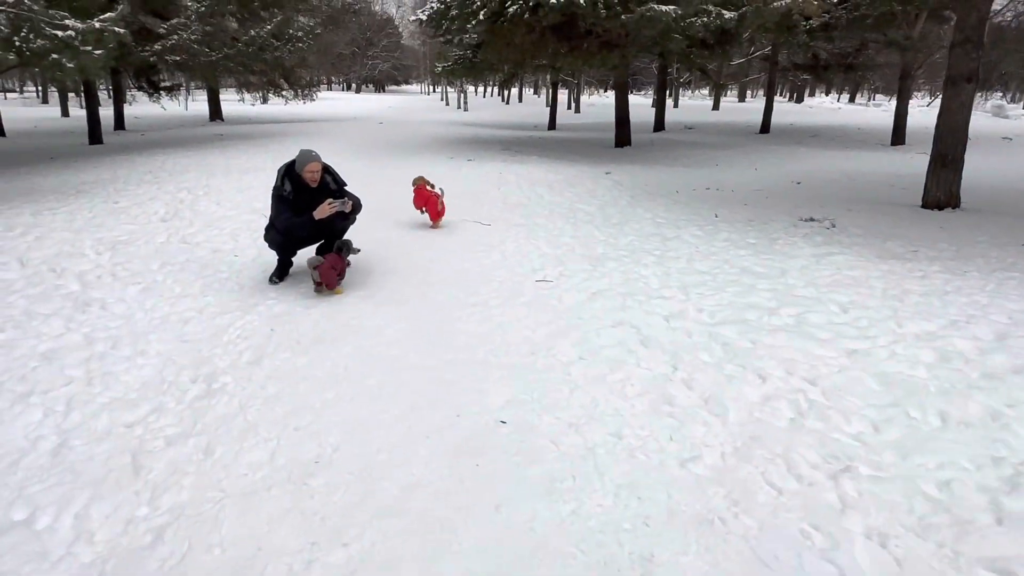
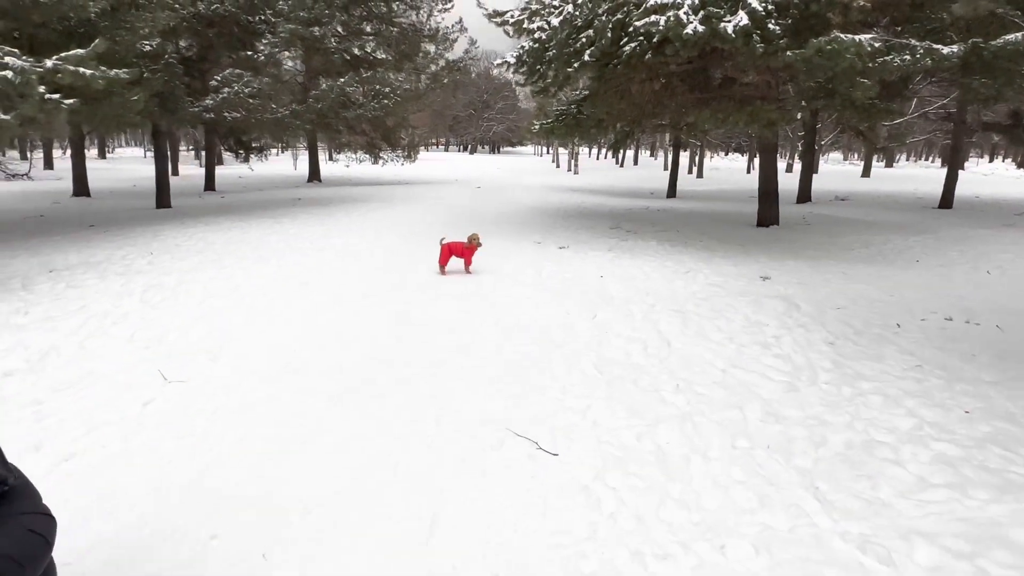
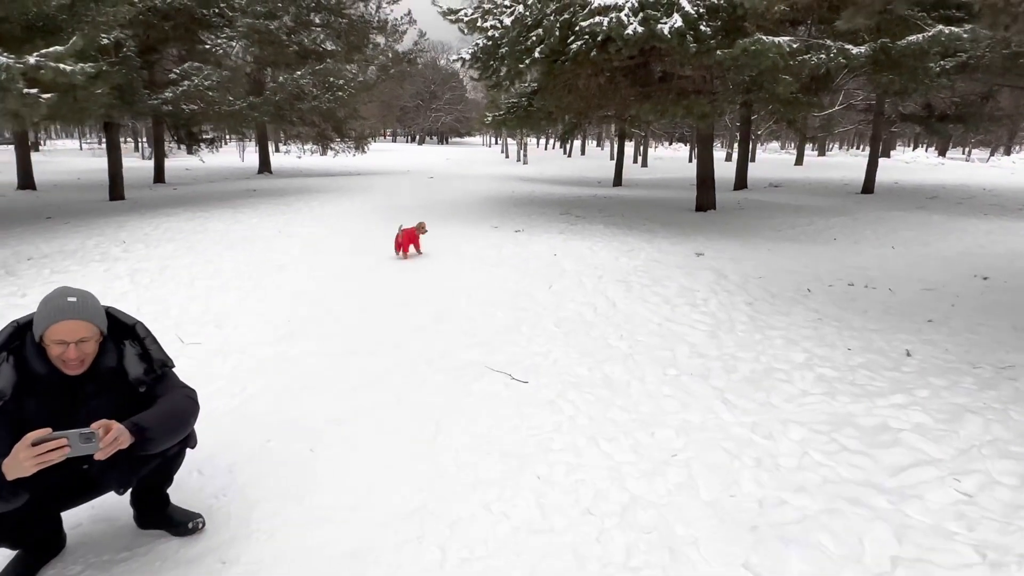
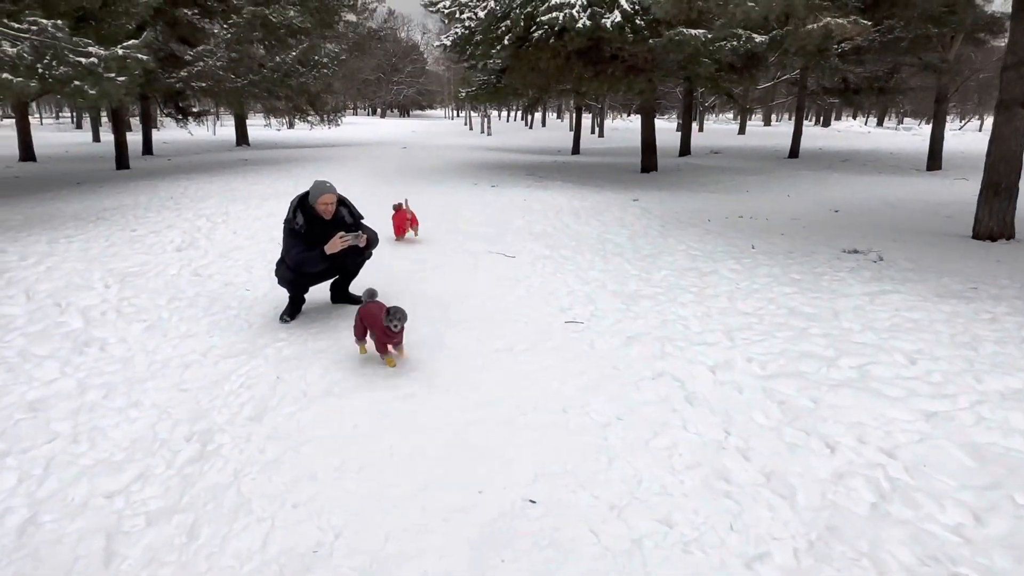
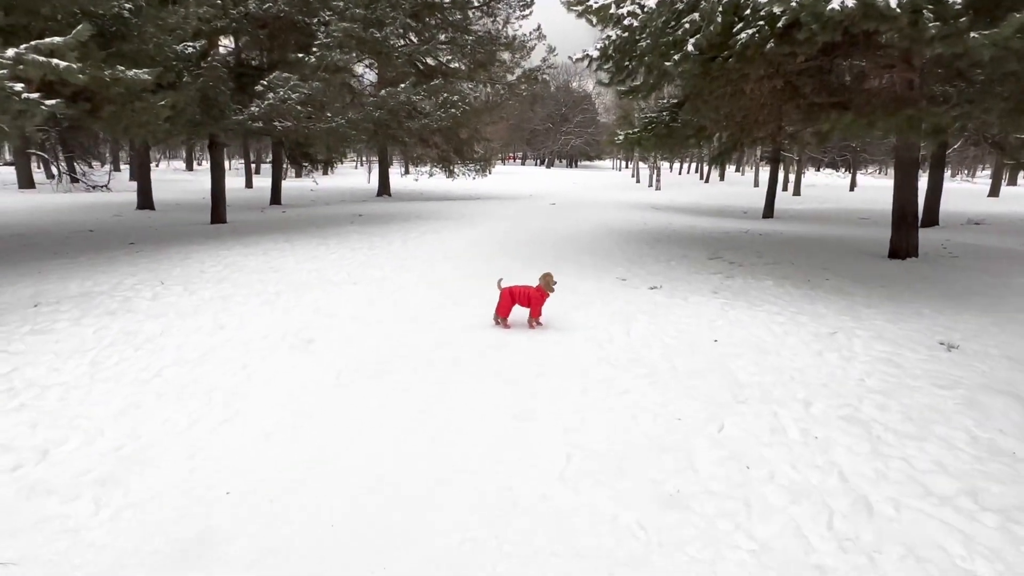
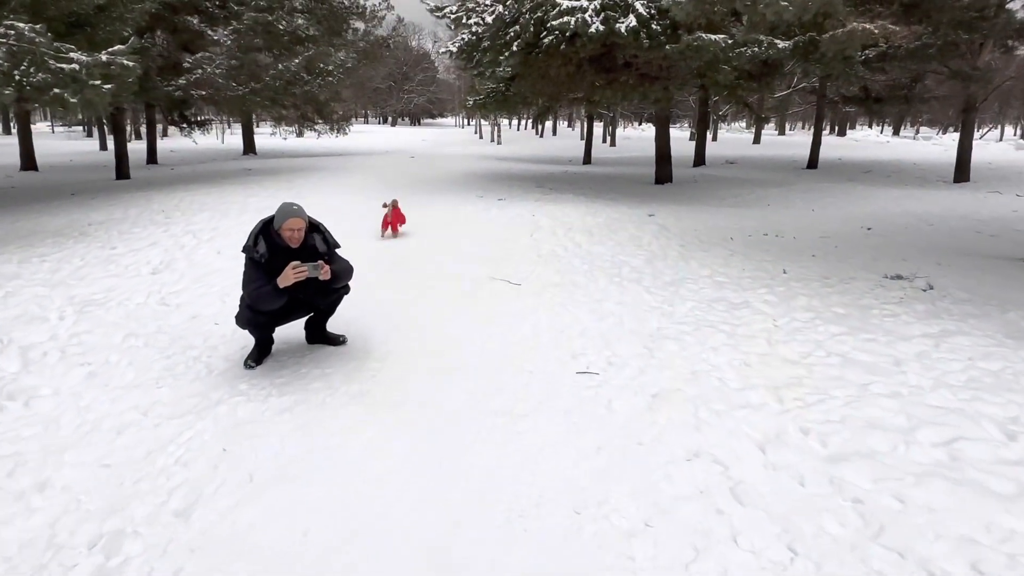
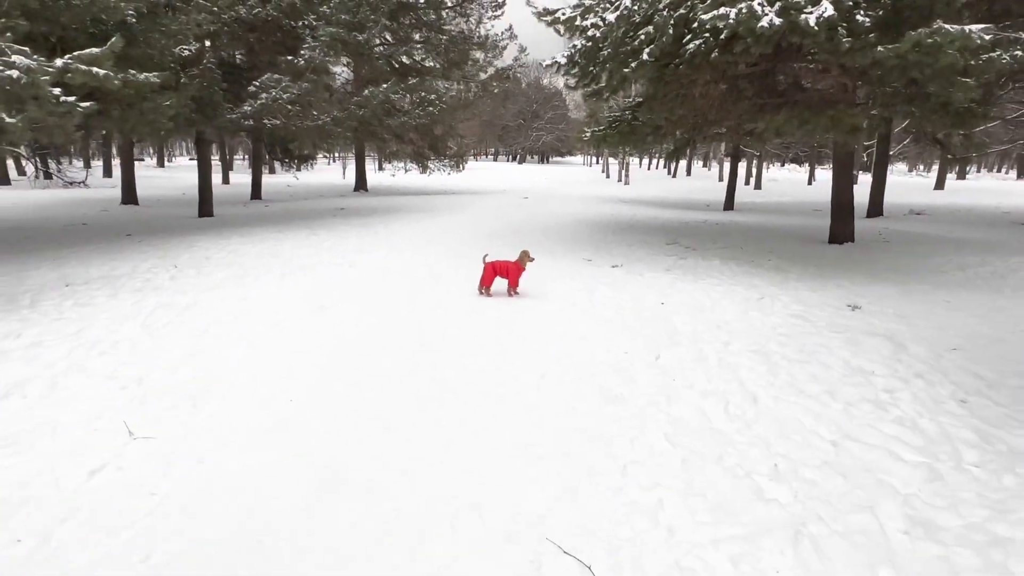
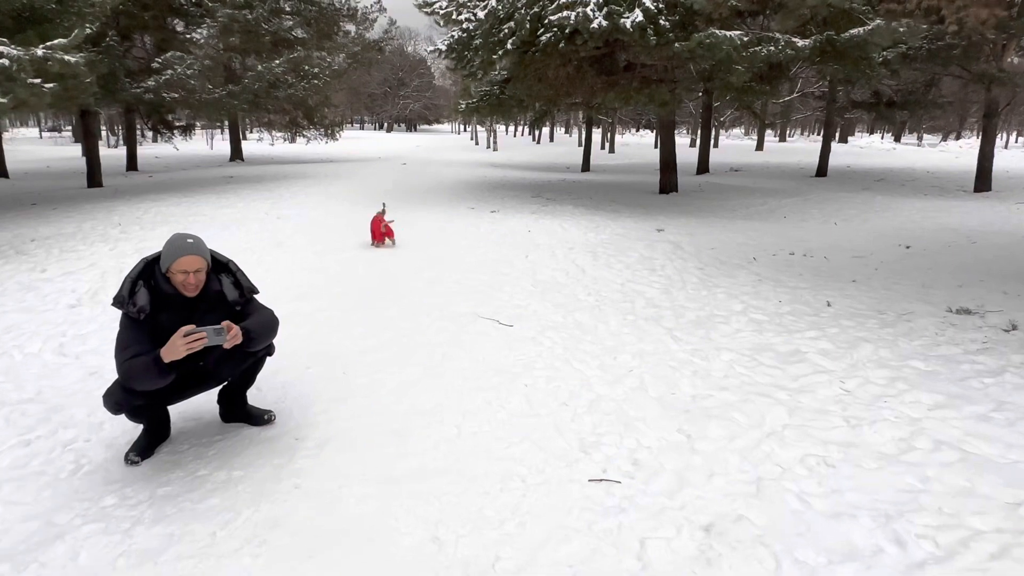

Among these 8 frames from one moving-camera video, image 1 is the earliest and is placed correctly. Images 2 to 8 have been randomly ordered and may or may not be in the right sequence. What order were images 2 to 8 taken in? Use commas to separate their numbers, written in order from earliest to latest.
4, 6, 8, 3, 2, 7, 5
